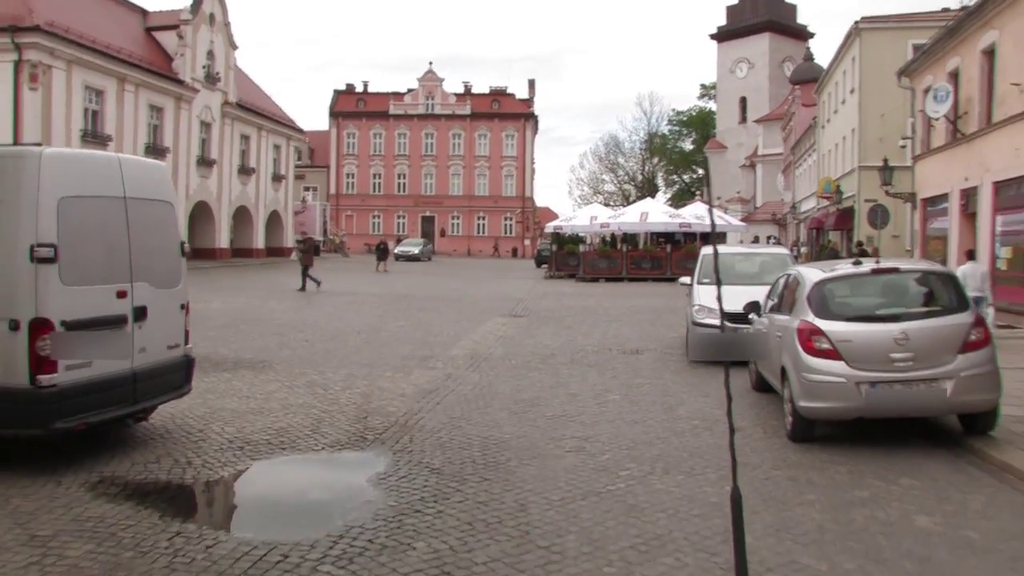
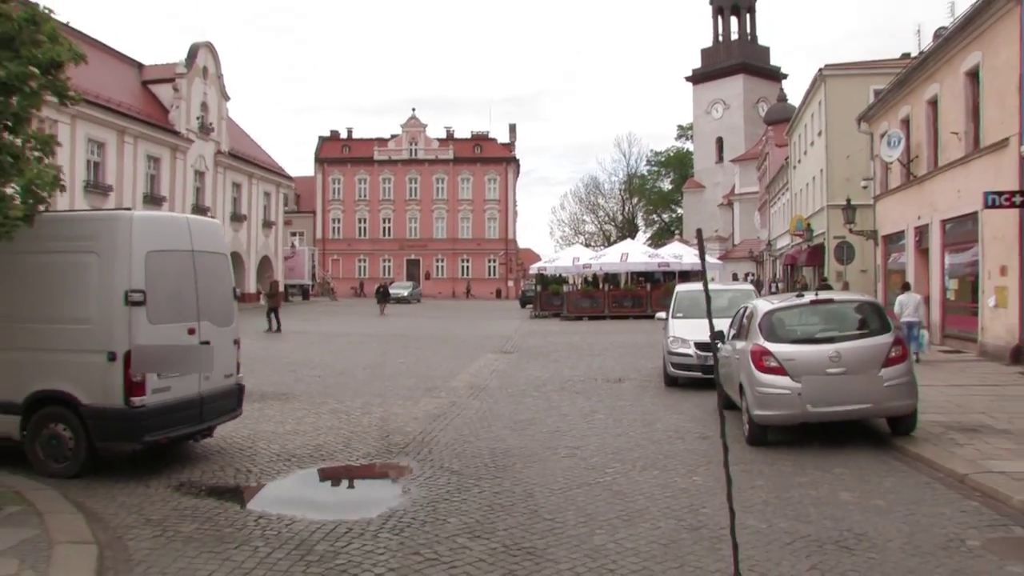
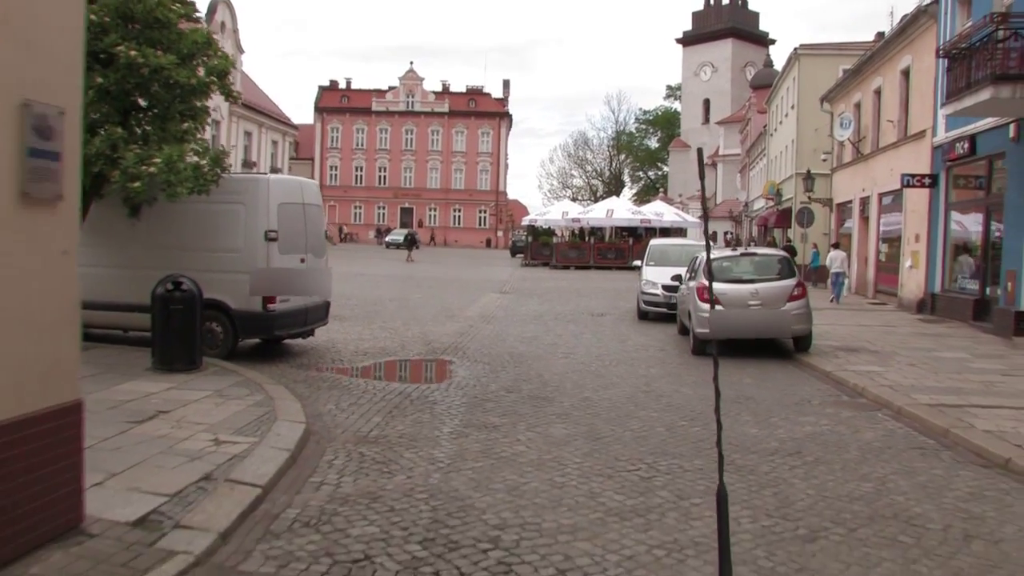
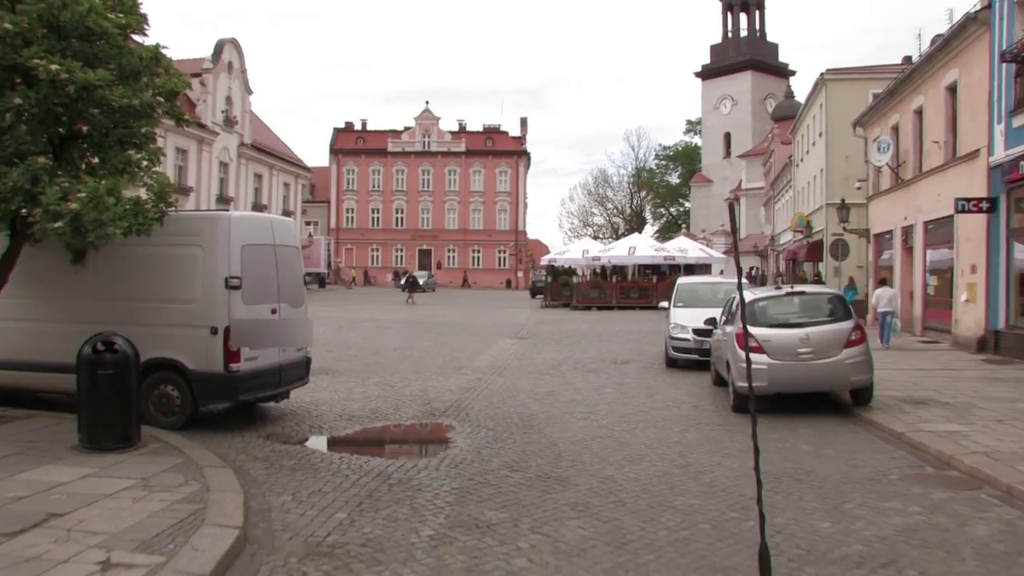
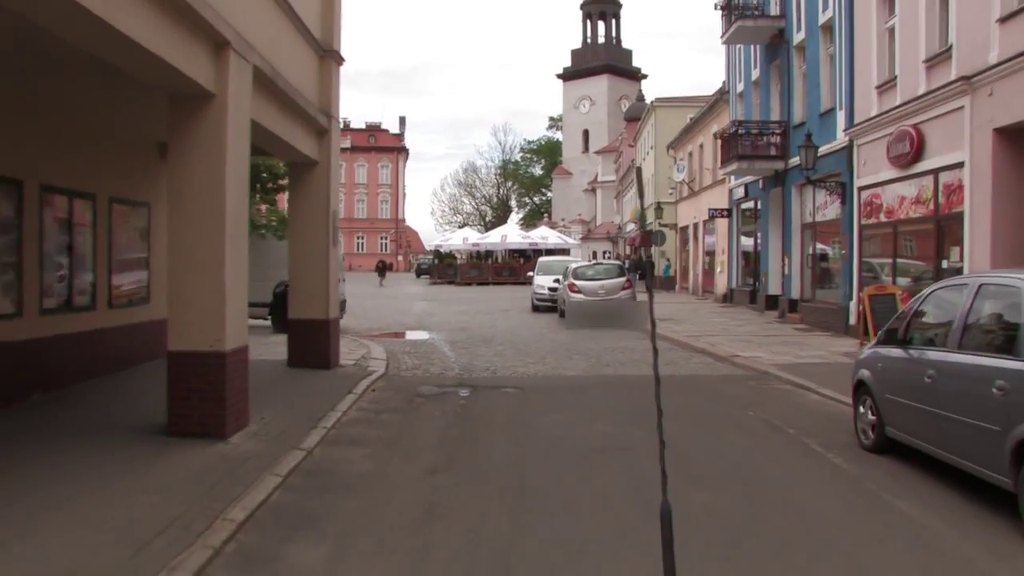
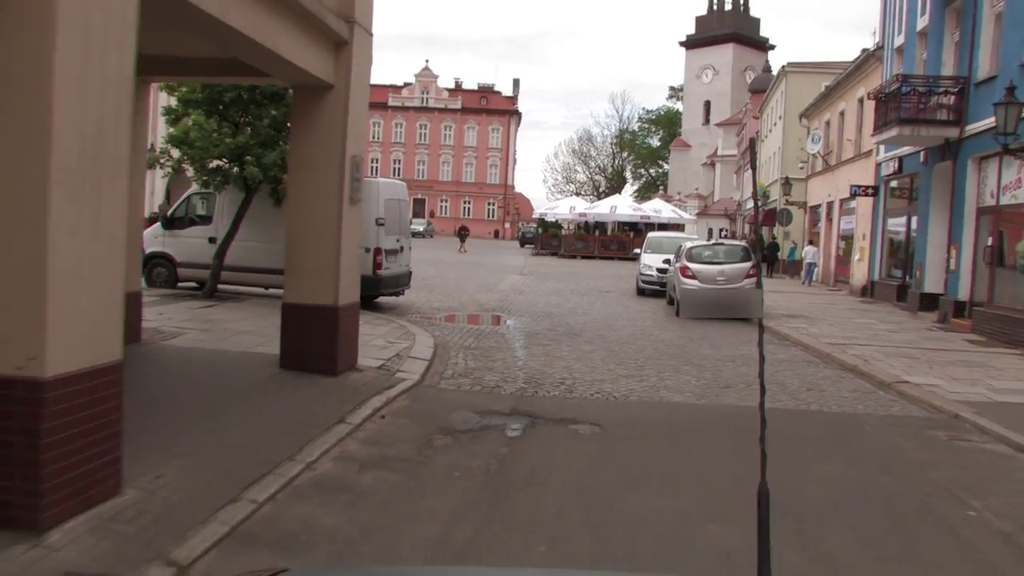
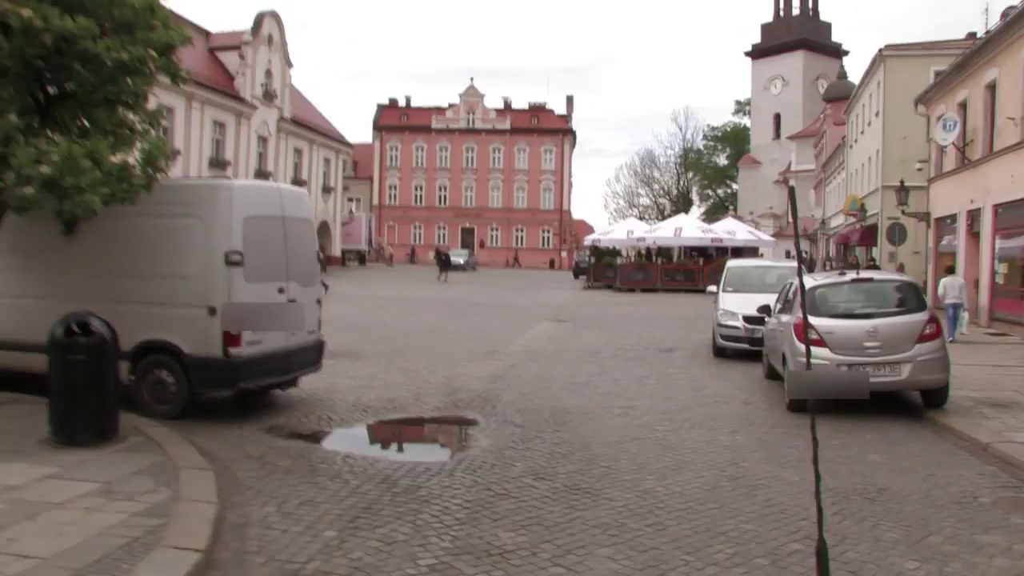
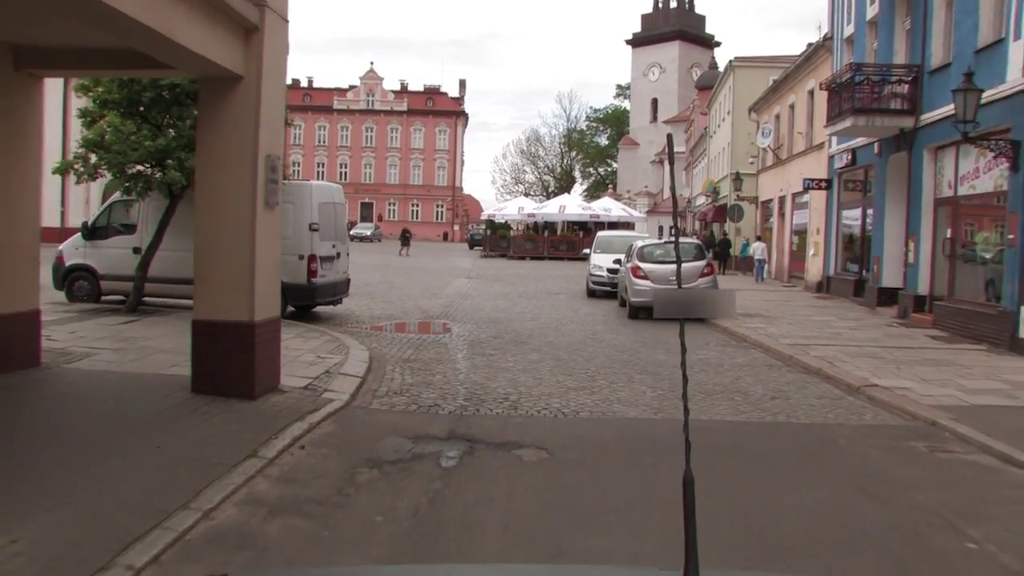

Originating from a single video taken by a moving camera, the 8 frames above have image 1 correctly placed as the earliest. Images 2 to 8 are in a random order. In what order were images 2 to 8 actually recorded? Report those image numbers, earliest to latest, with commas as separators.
2, 7, 4, 3, 8, 6, 5
